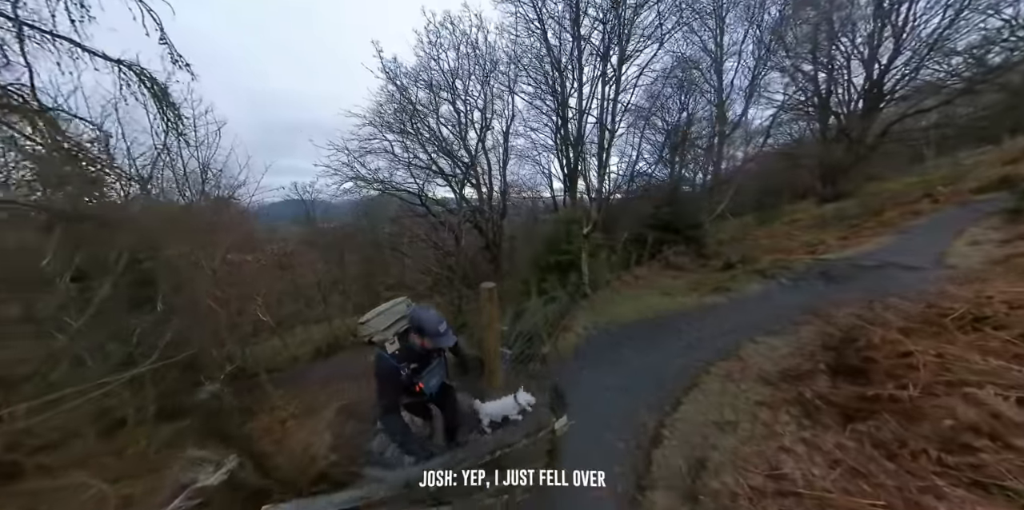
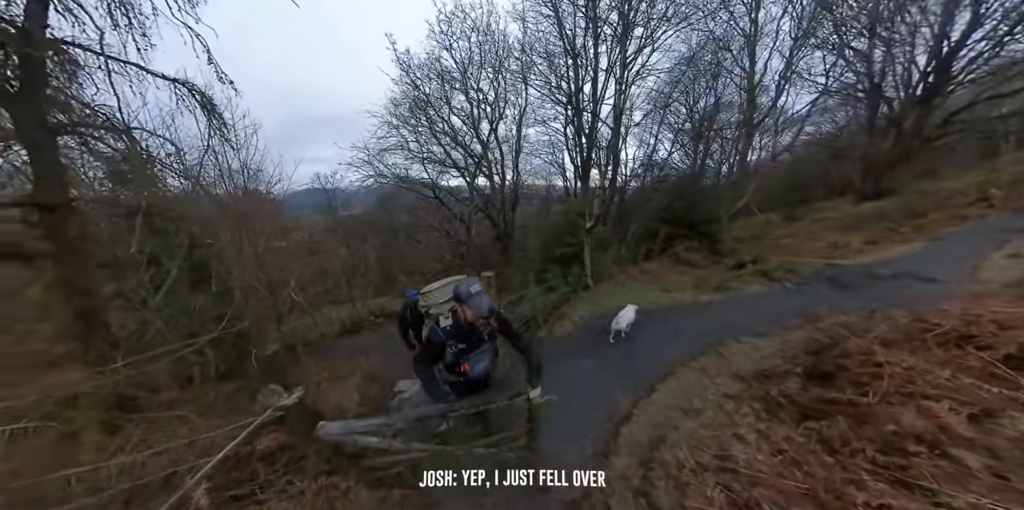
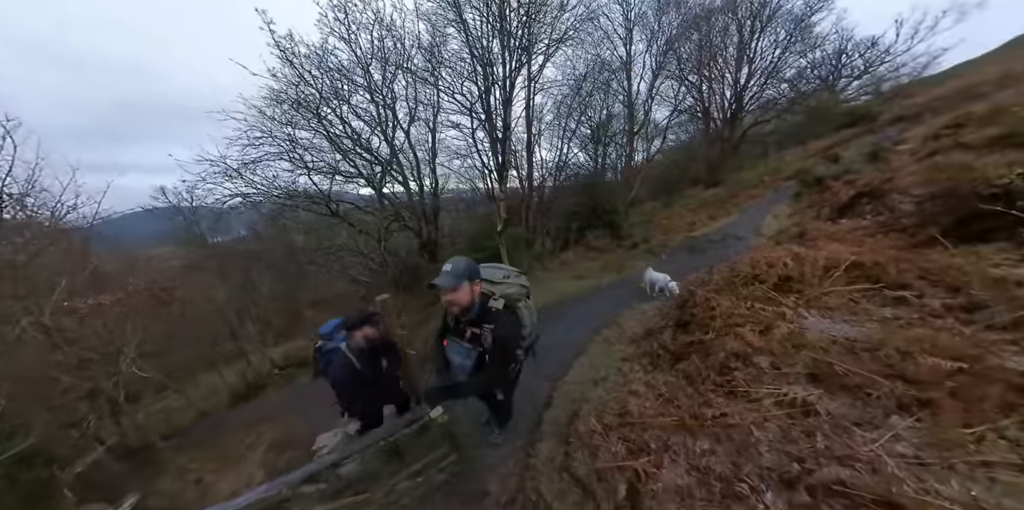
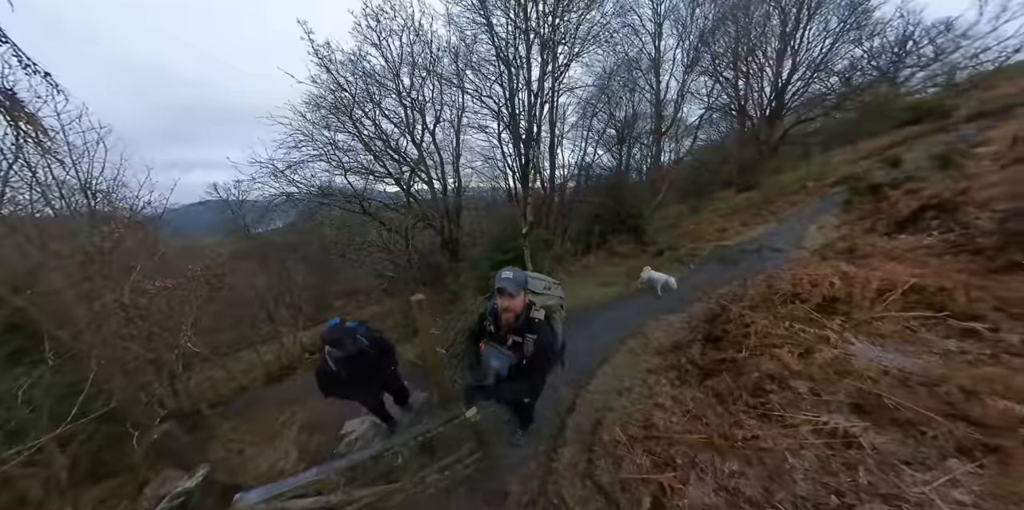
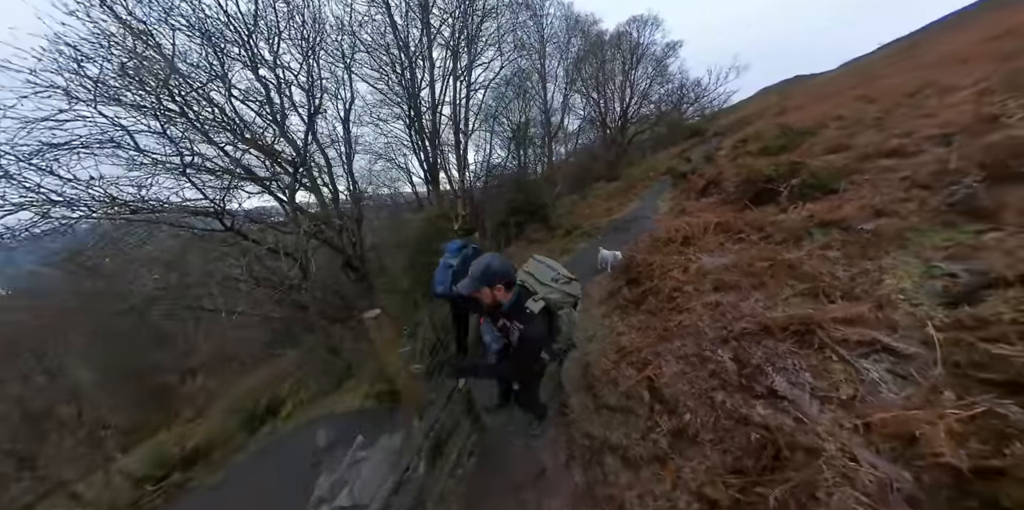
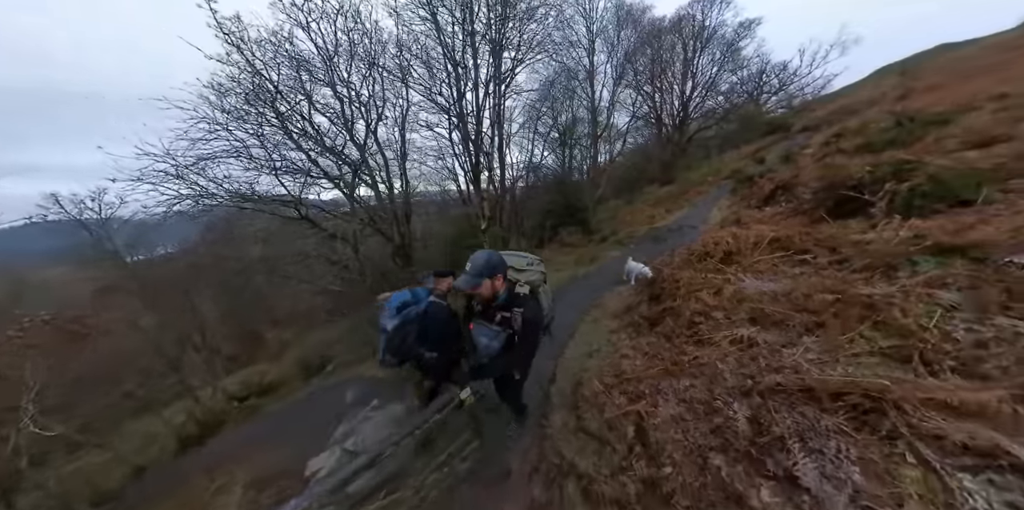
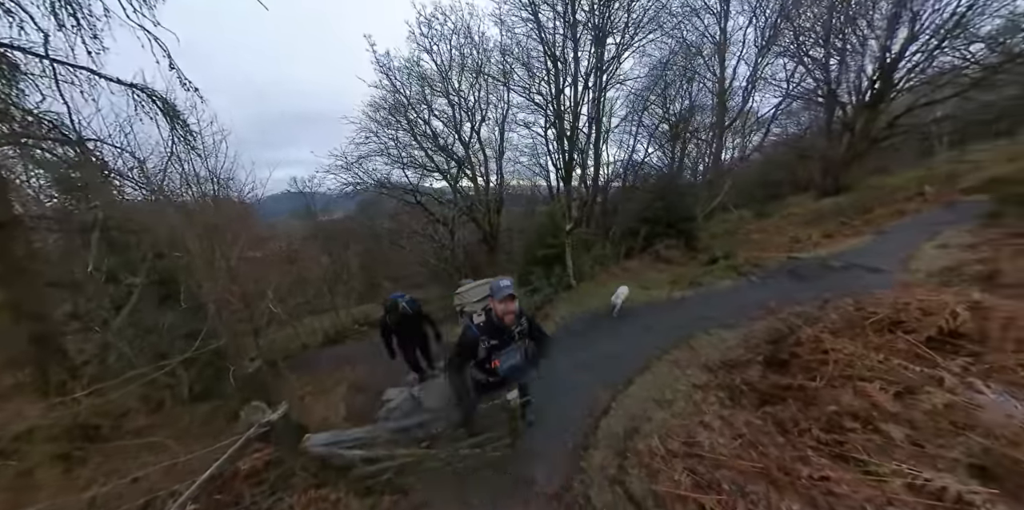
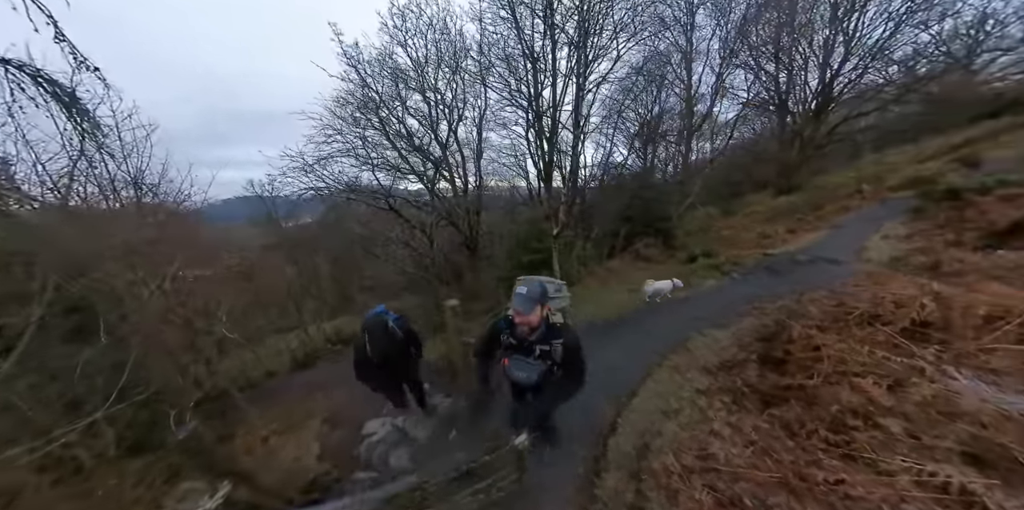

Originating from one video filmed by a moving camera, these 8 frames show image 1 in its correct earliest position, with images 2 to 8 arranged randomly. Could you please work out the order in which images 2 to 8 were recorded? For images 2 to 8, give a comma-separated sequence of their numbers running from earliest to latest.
2, 7, 8, 4, 3, 6, 5
